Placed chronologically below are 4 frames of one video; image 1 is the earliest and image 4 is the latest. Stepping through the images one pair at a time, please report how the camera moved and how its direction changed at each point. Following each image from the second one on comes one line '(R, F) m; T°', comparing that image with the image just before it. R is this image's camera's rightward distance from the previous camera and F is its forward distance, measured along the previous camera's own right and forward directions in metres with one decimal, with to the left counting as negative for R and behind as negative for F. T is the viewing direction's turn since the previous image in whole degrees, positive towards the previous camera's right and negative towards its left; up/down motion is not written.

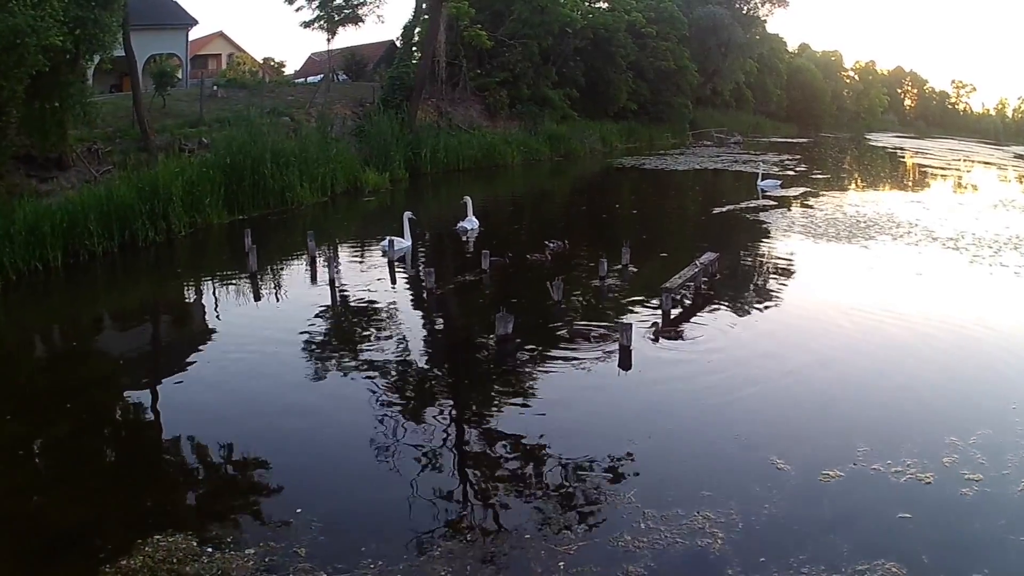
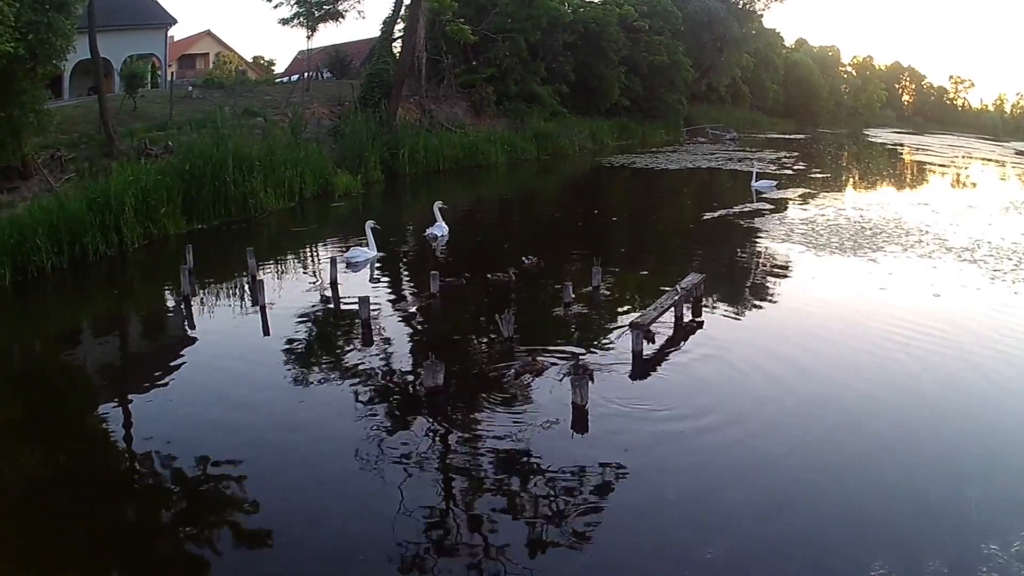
(+0.4, +1.1) m; 0°
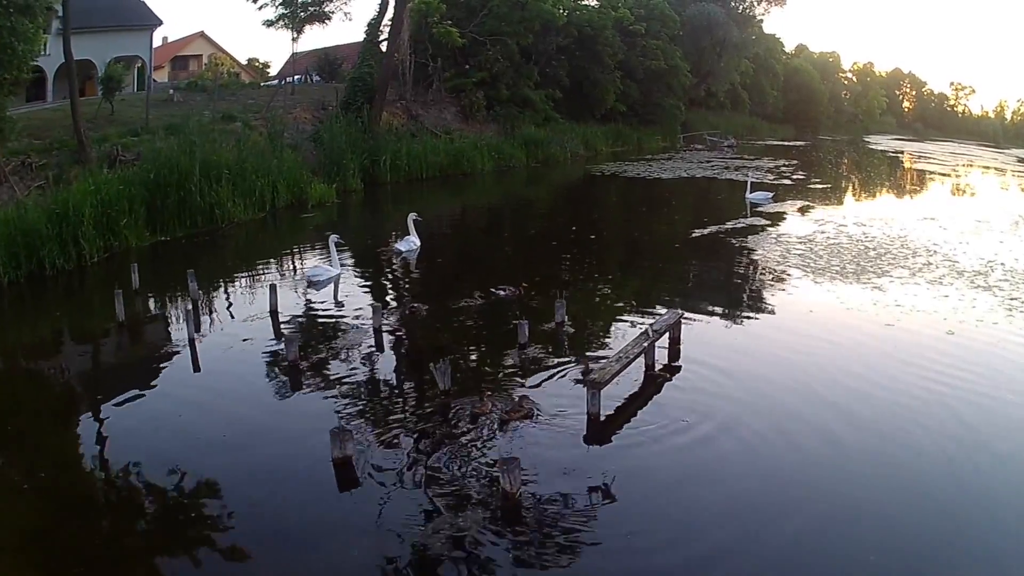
(+0.3, +0.9) m; 0°
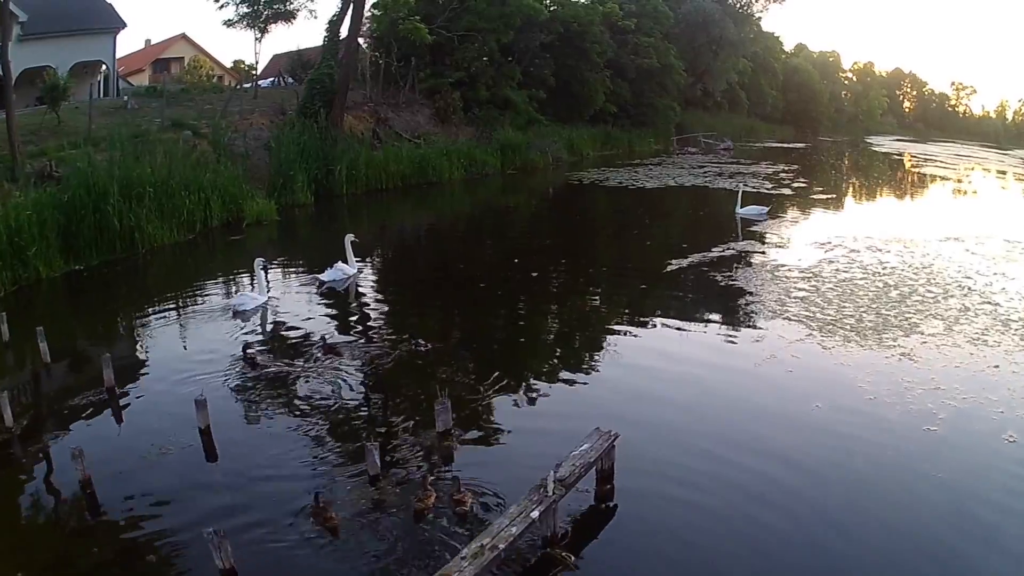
(+0.6, +1.9) m; 0°
